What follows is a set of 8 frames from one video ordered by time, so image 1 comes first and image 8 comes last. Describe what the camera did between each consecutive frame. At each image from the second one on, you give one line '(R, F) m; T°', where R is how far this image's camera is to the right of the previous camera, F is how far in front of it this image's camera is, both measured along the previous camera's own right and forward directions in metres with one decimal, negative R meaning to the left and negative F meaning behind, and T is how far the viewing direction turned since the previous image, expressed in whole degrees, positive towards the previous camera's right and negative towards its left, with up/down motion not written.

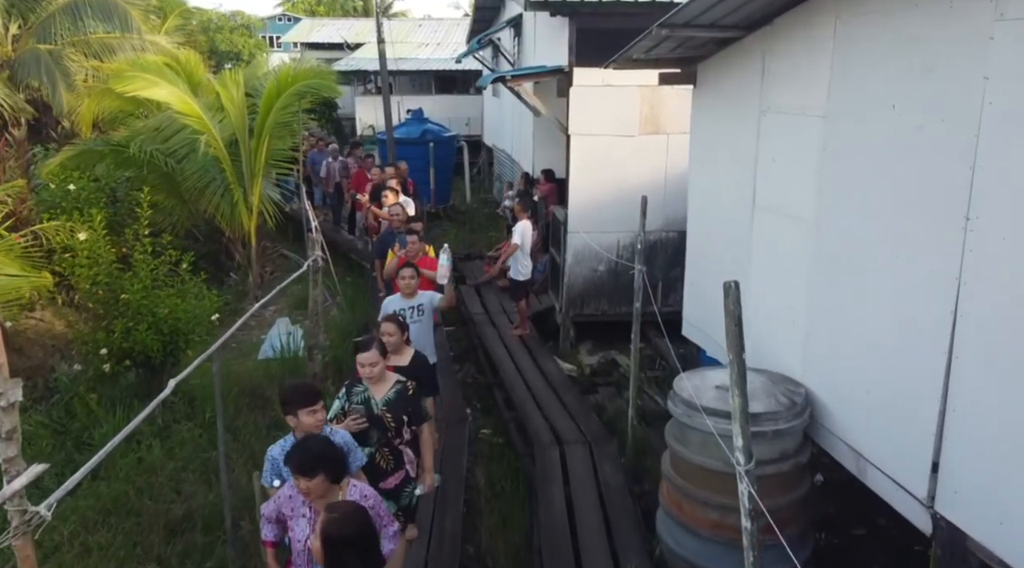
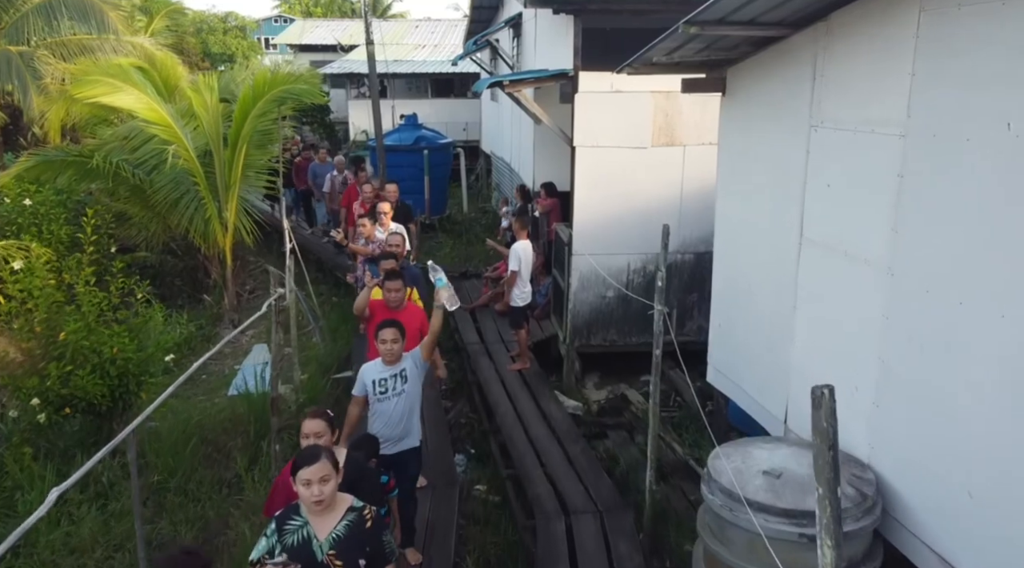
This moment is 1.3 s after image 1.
(0.0, +0.8) m; 0°
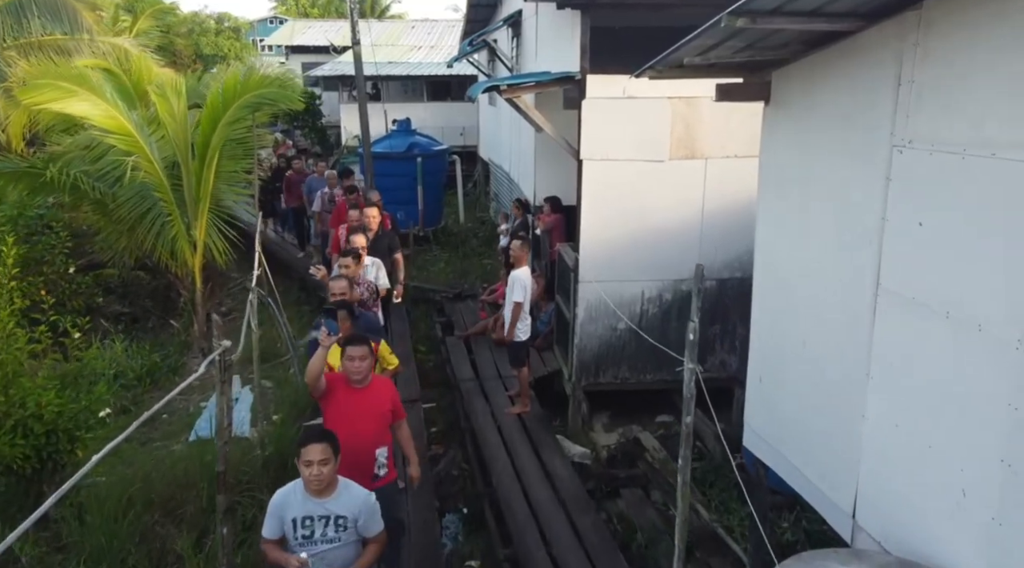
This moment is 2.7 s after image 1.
(0.0, +0.8) m; 0°
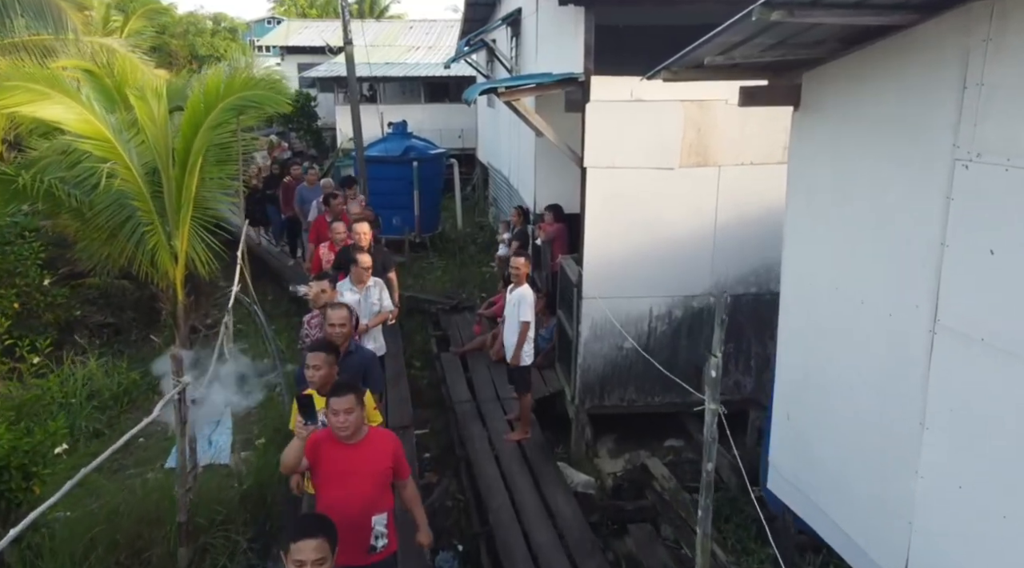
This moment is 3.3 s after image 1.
(0.0, +0.4) m; 0°
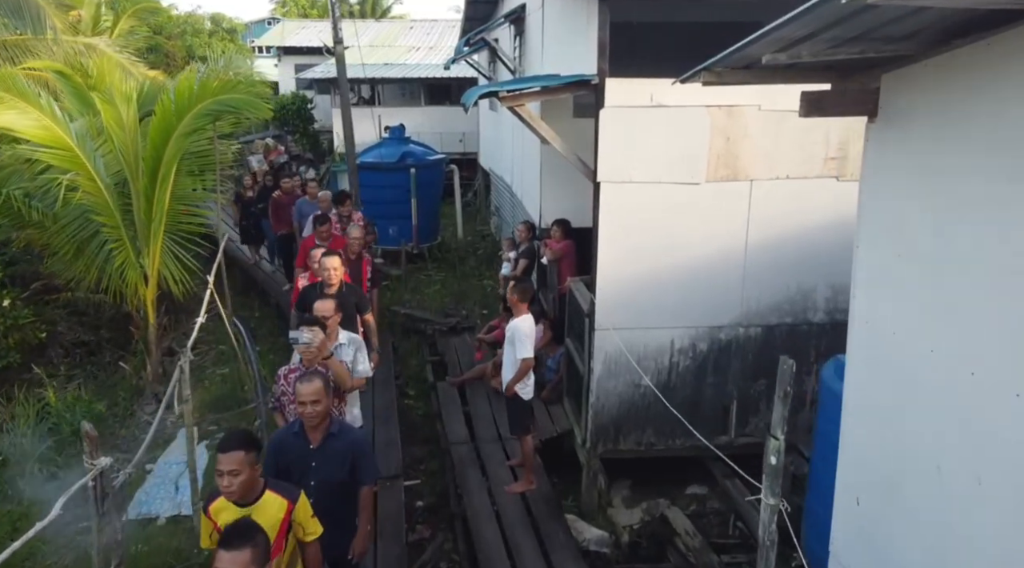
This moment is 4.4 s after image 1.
(0.0, +0.7) m; 0°
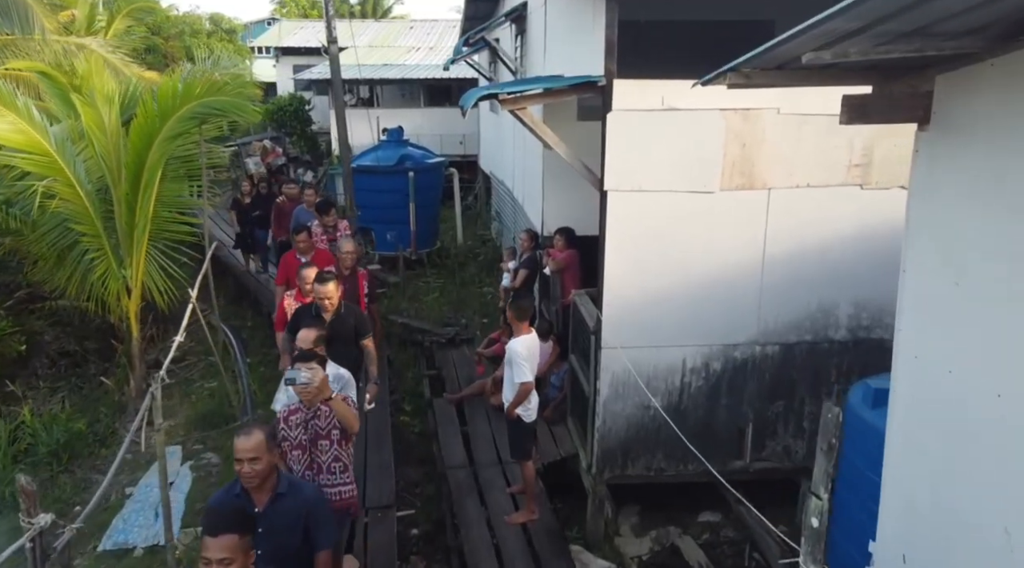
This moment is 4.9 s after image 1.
(0.0, +0.3) m; 0°
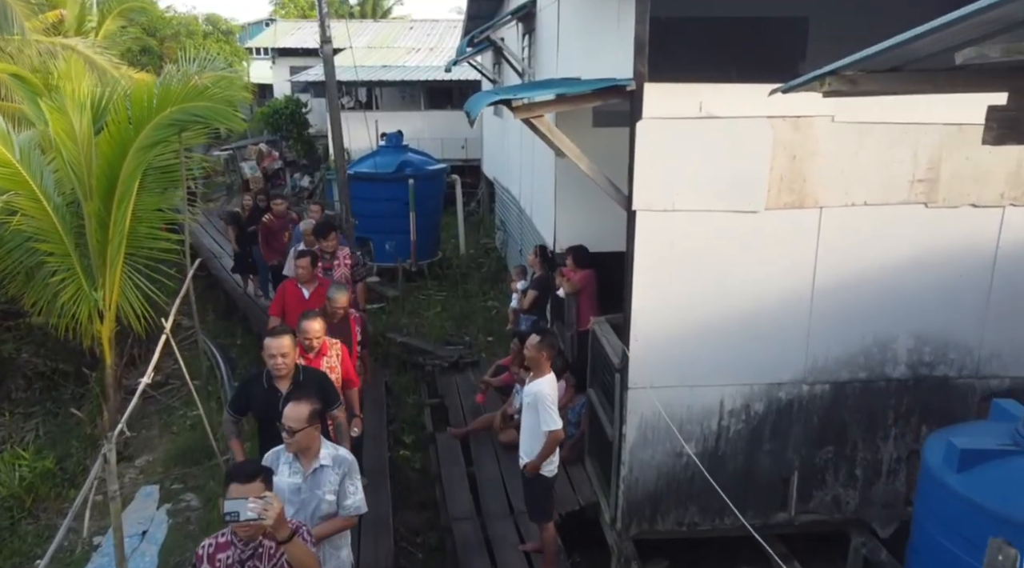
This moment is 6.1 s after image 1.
(-0.1, +0.6) m; 0°
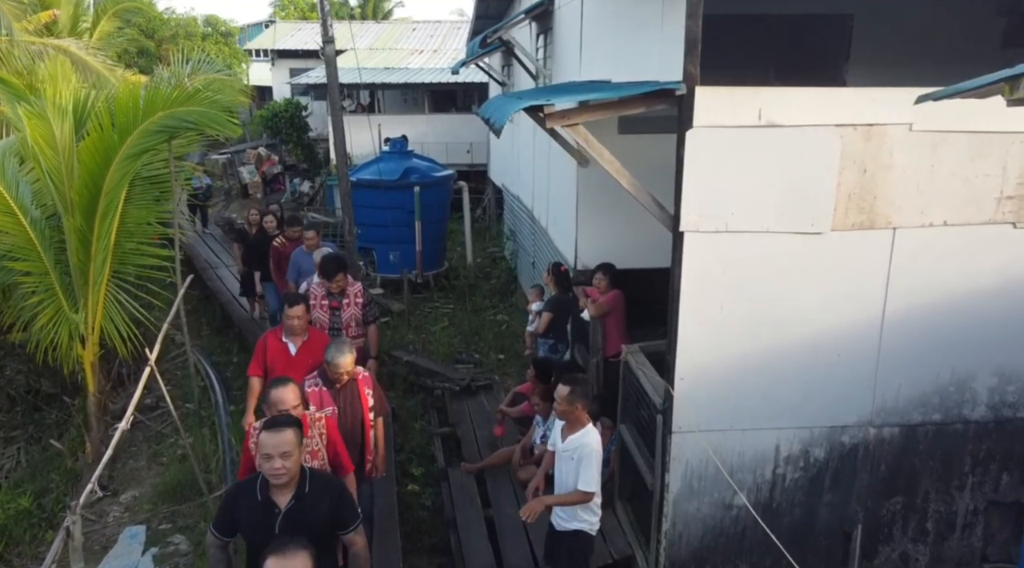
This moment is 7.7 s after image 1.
(-0.1, +0.5) m; 0°
